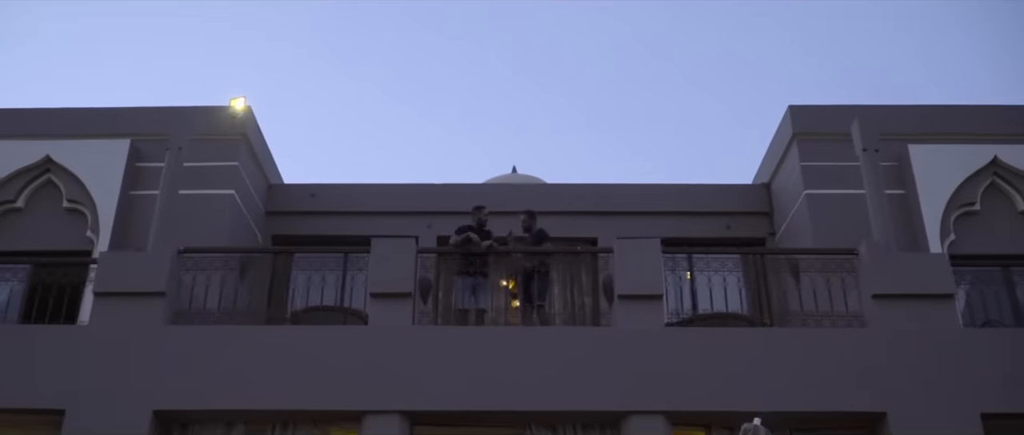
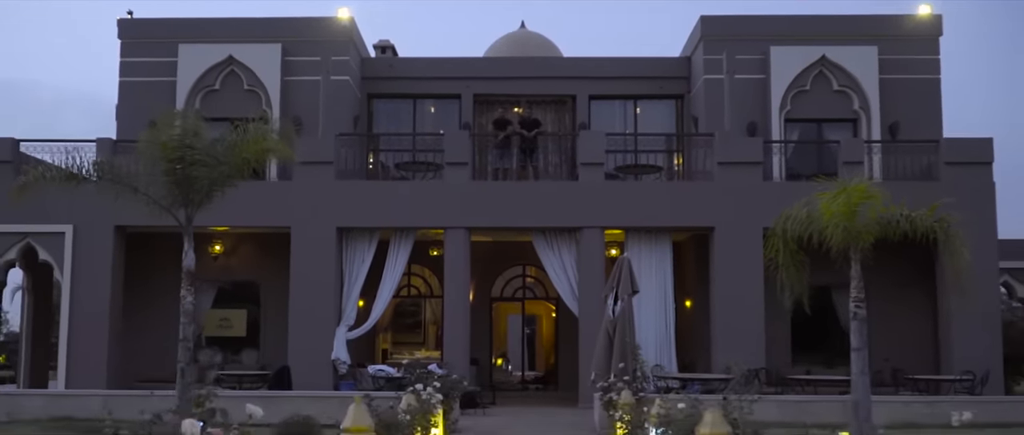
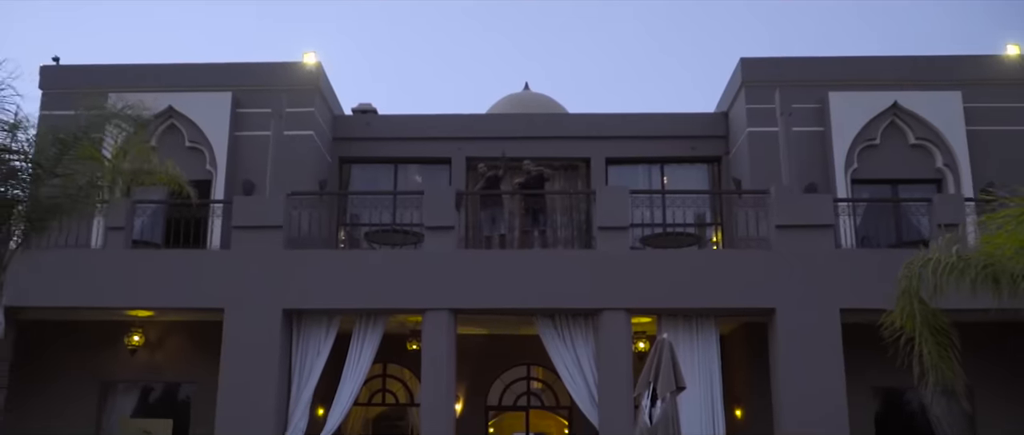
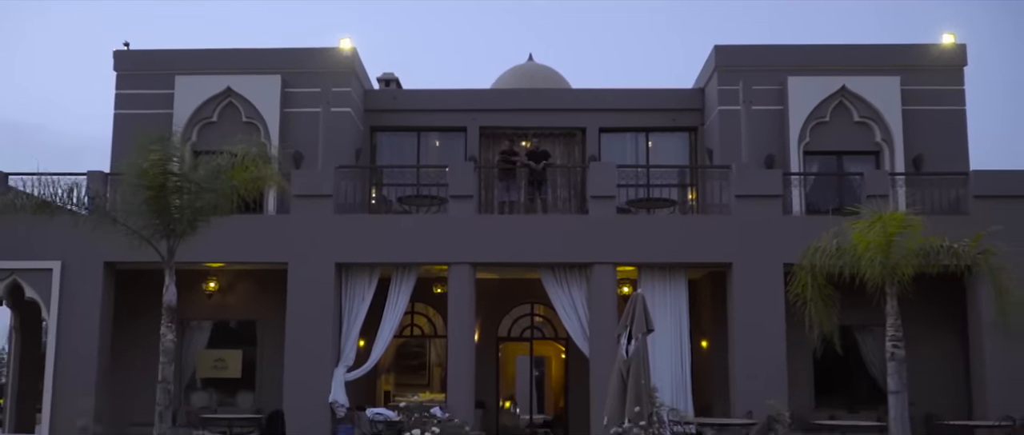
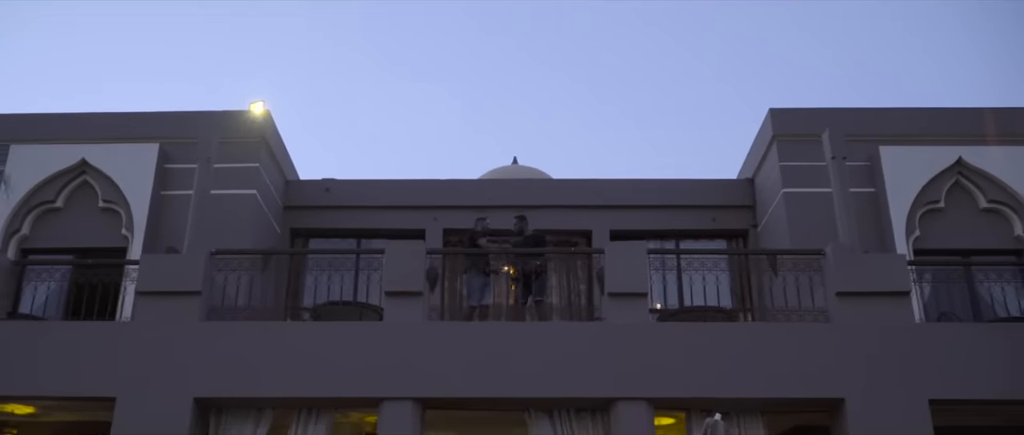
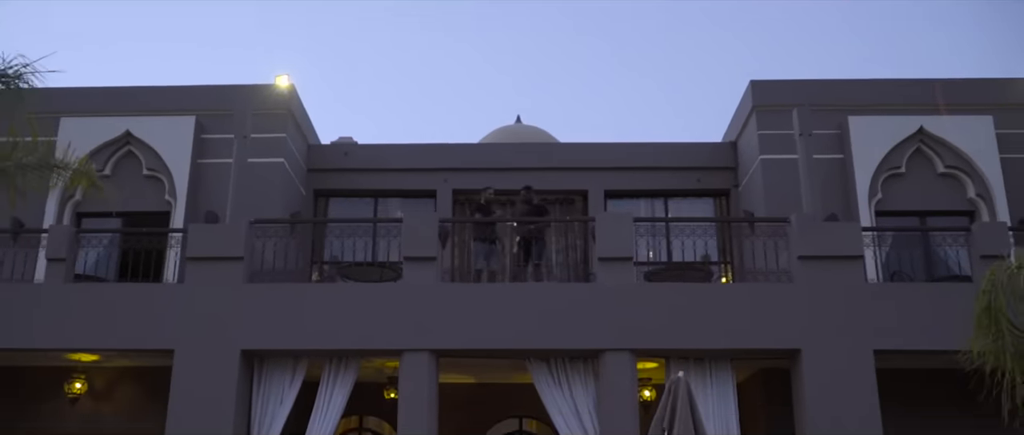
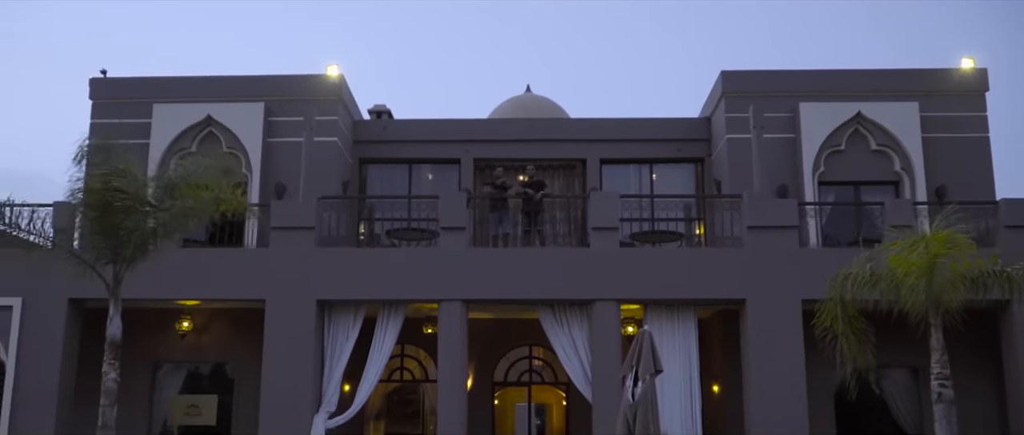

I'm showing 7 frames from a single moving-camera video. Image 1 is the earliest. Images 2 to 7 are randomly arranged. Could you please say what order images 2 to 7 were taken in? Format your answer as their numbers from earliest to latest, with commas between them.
5, 6, 3, 7, 4, 2
